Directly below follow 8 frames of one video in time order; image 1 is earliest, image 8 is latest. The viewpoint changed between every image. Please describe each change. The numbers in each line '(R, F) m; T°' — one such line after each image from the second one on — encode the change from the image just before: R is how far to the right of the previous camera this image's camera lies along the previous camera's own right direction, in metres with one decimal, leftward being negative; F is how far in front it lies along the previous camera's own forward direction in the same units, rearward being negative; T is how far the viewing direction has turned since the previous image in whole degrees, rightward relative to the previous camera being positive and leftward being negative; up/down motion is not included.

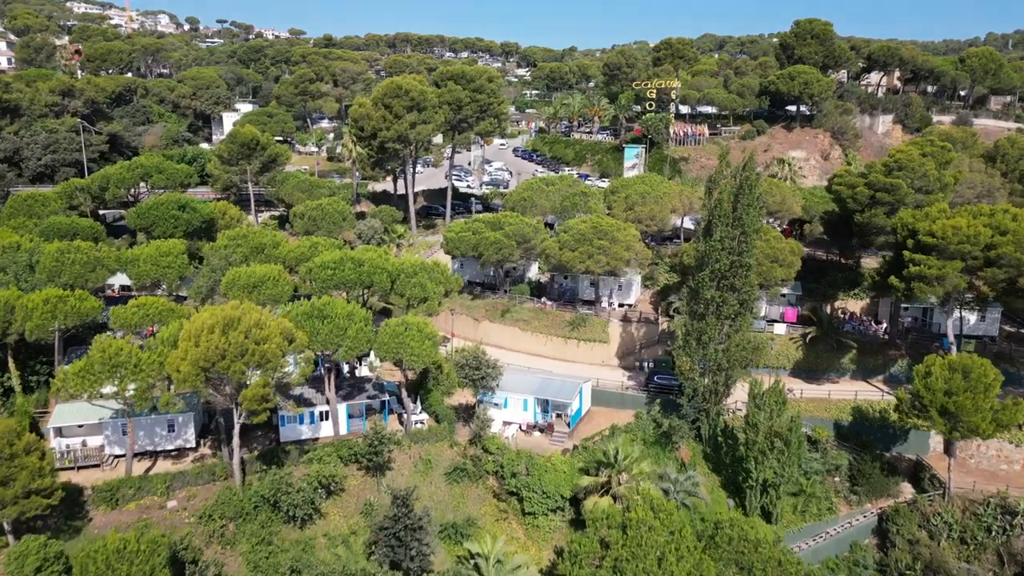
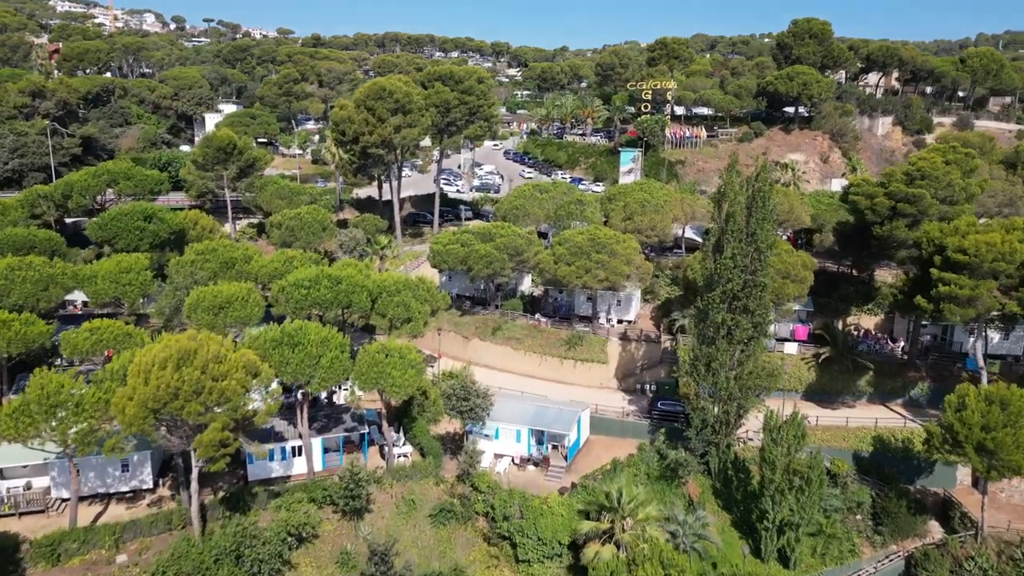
(0.0, +2.8) m; +1°
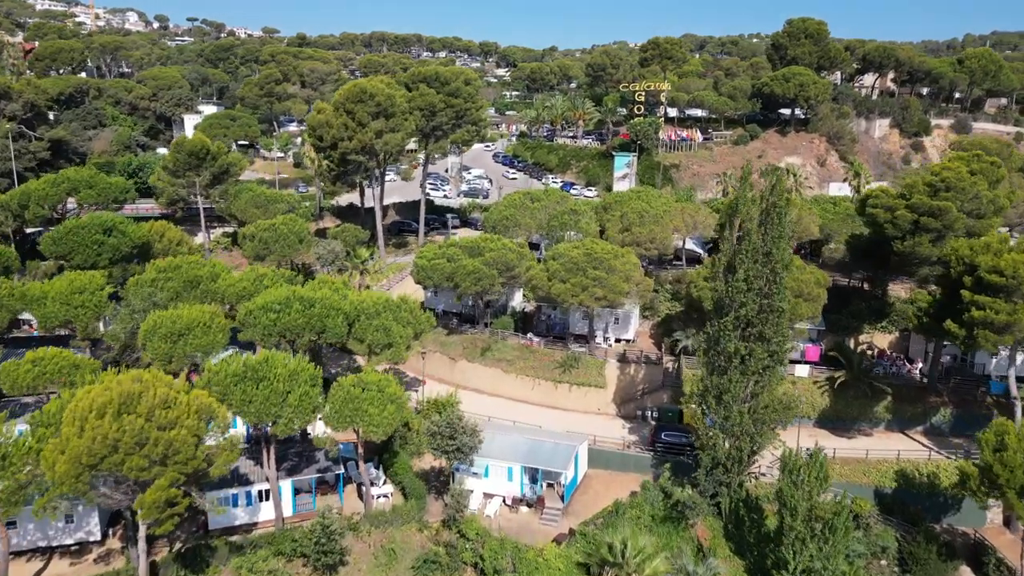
(-0.1, +2.8) m; +1°
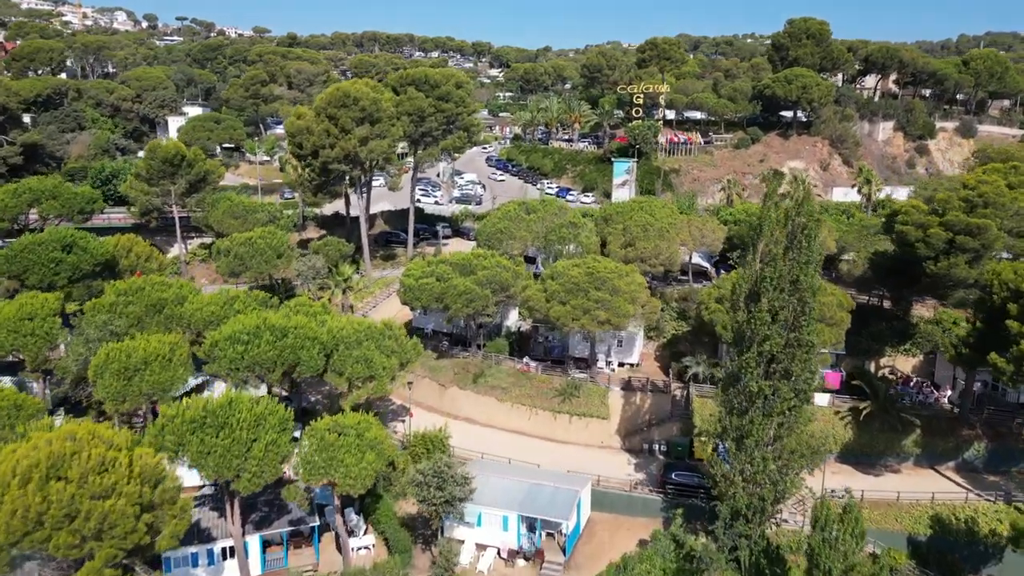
(-0.1, +2.8) m; +1°
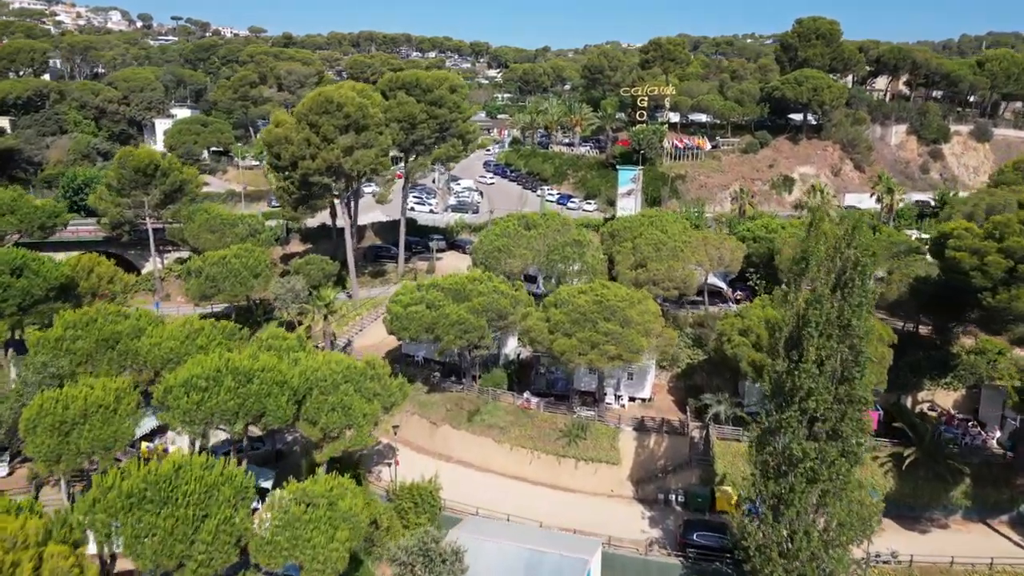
(0.0, +3.4) m; 0°
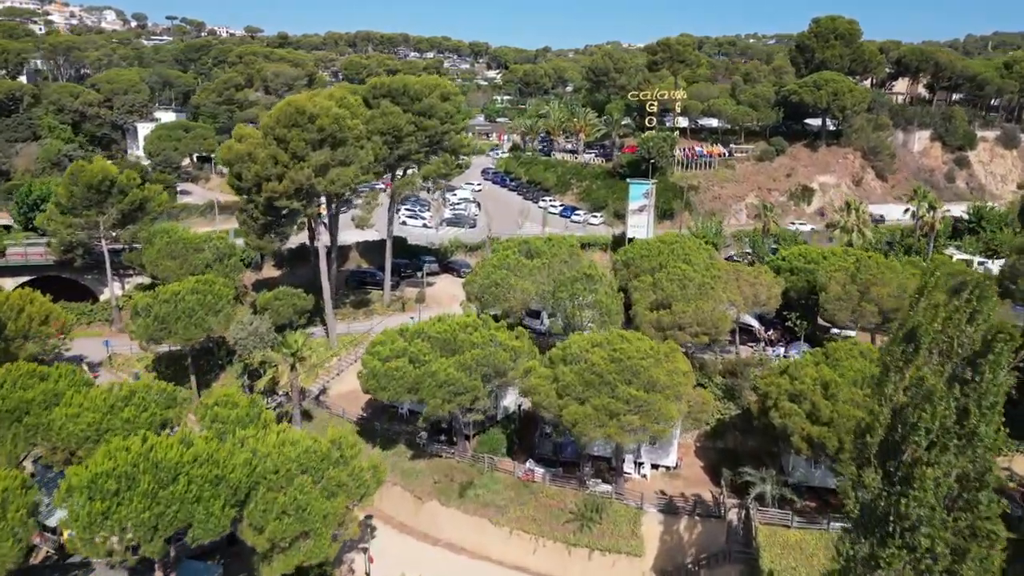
(0.0, +5.0) m; 0°
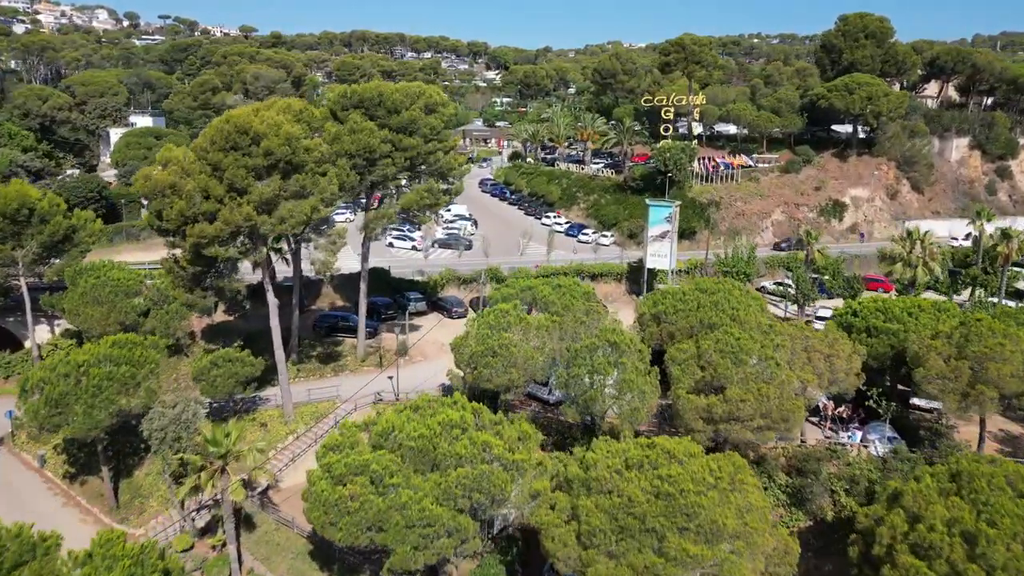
(-0.1, +7.0) m; 0°
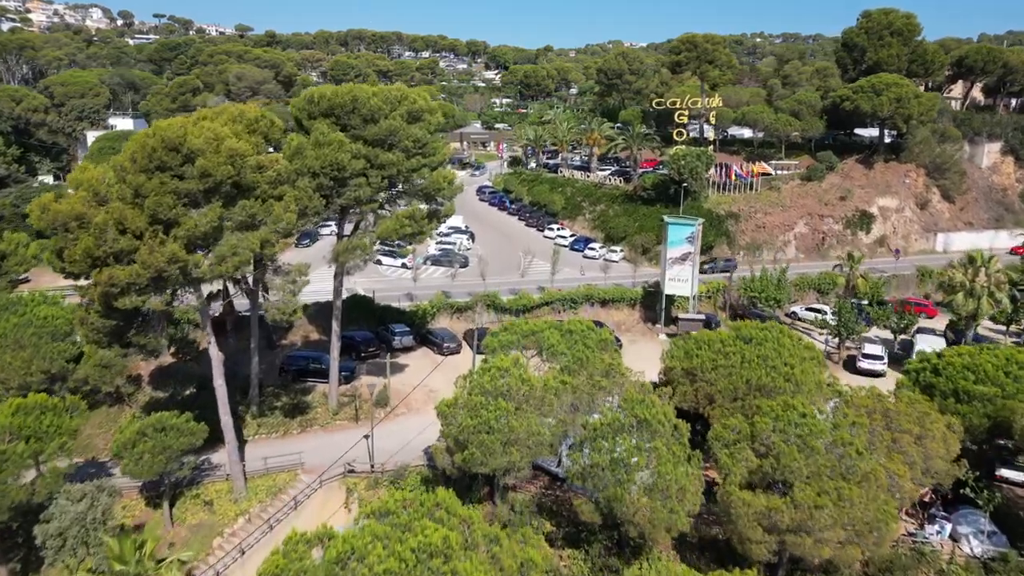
(0.0, +5.1) m; 0°
